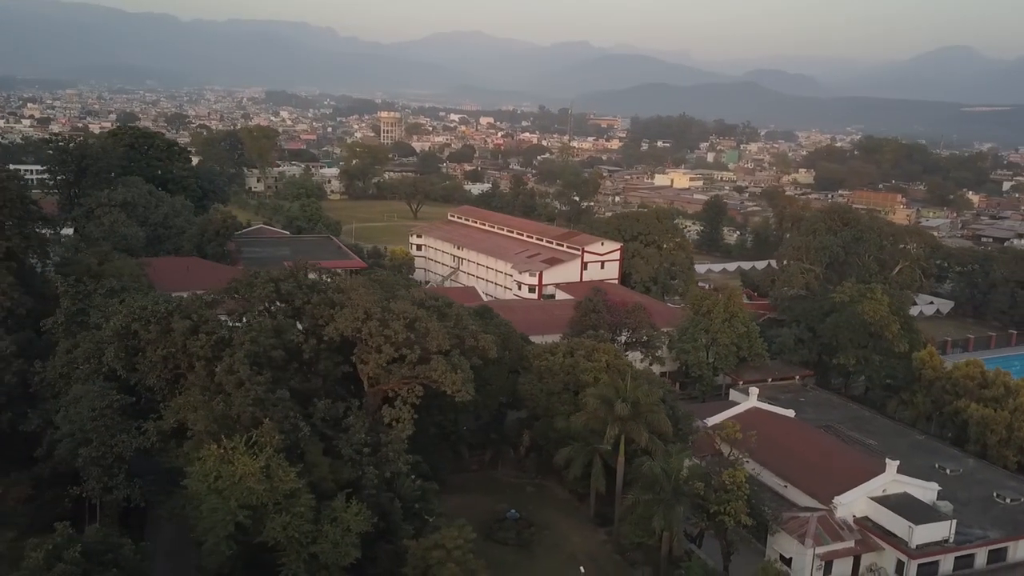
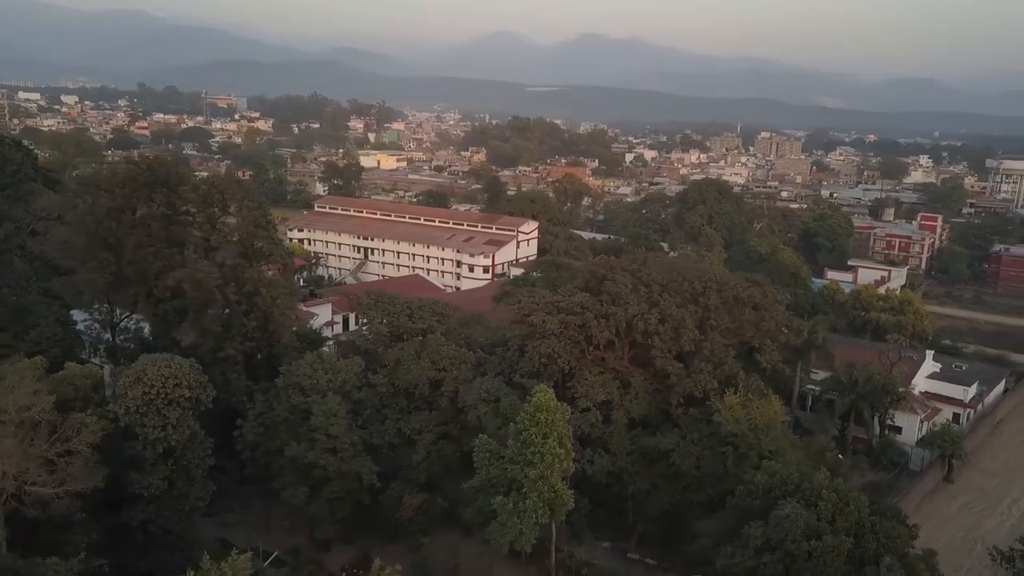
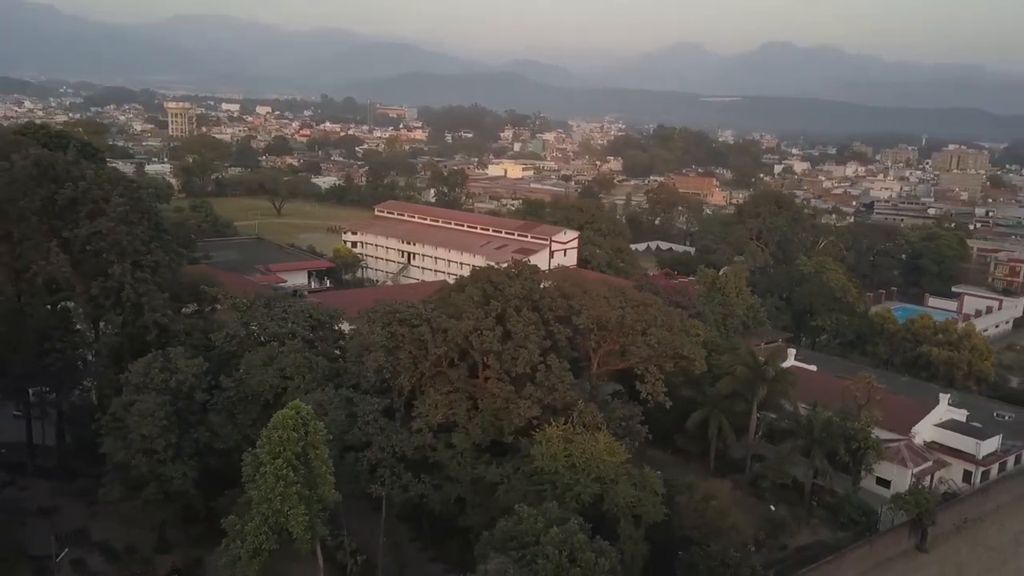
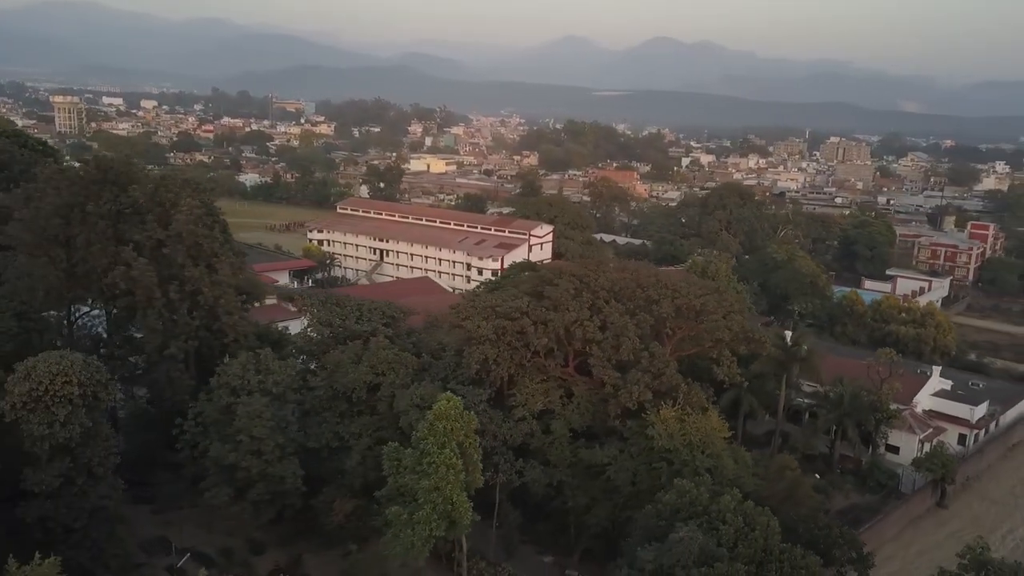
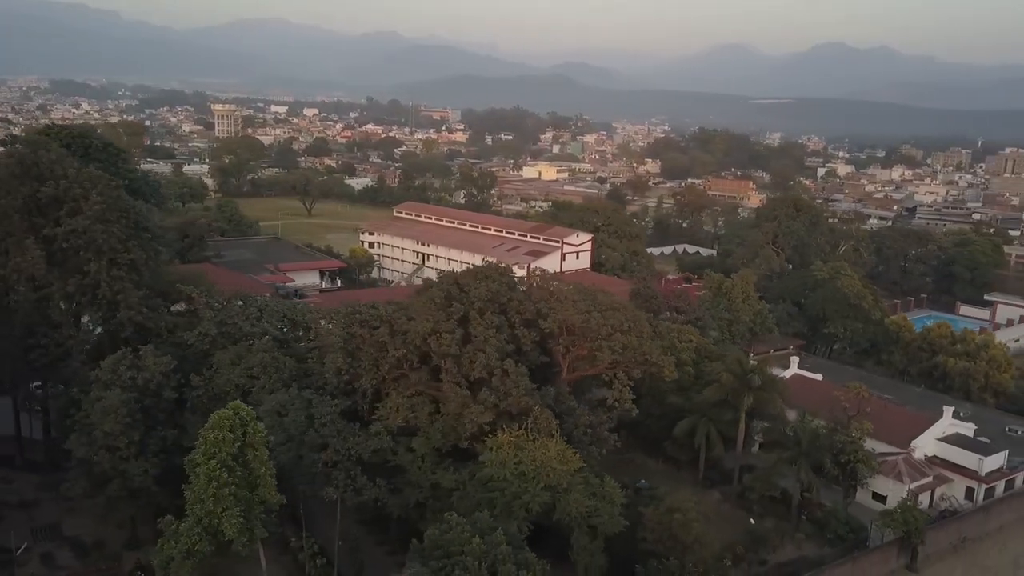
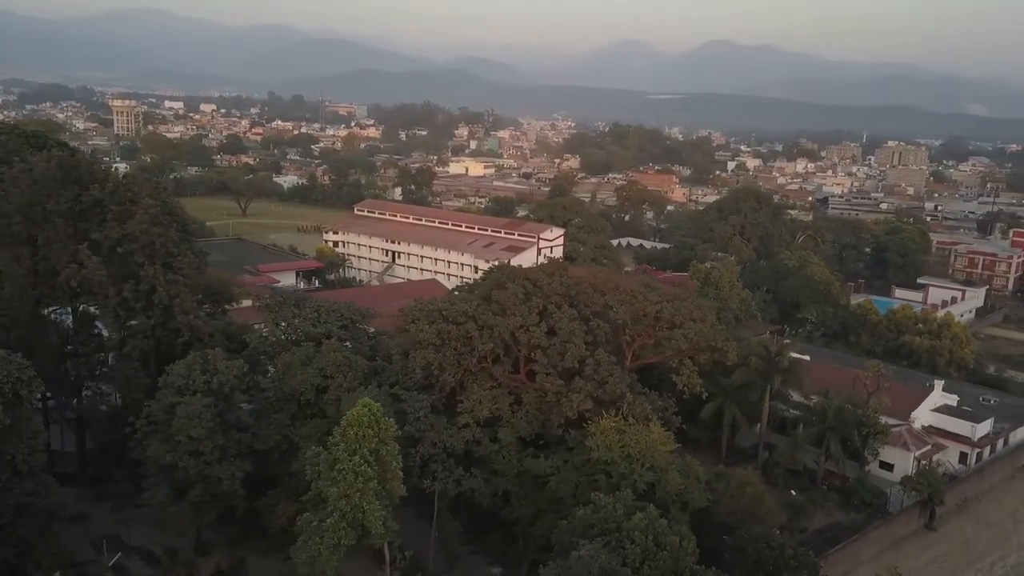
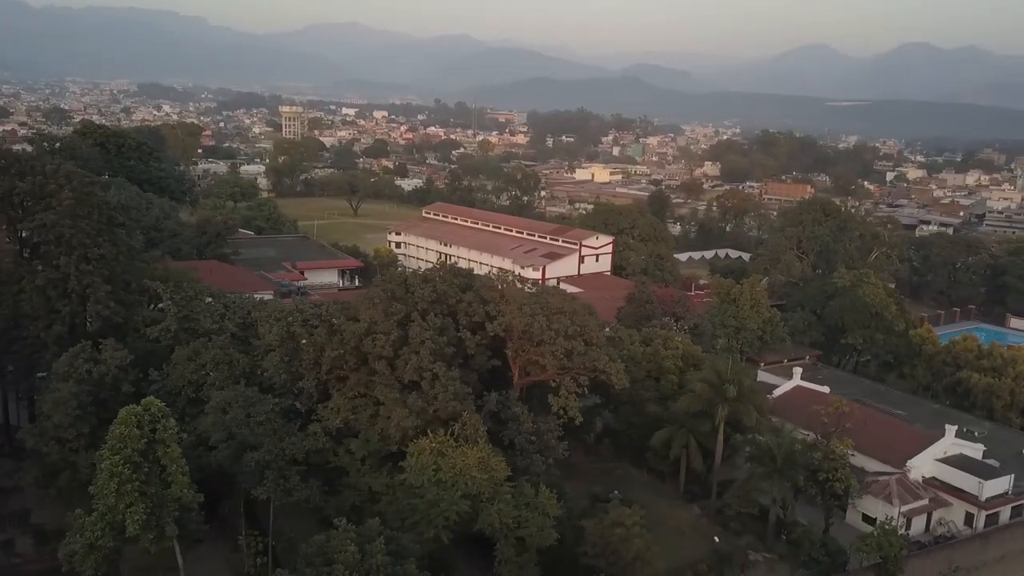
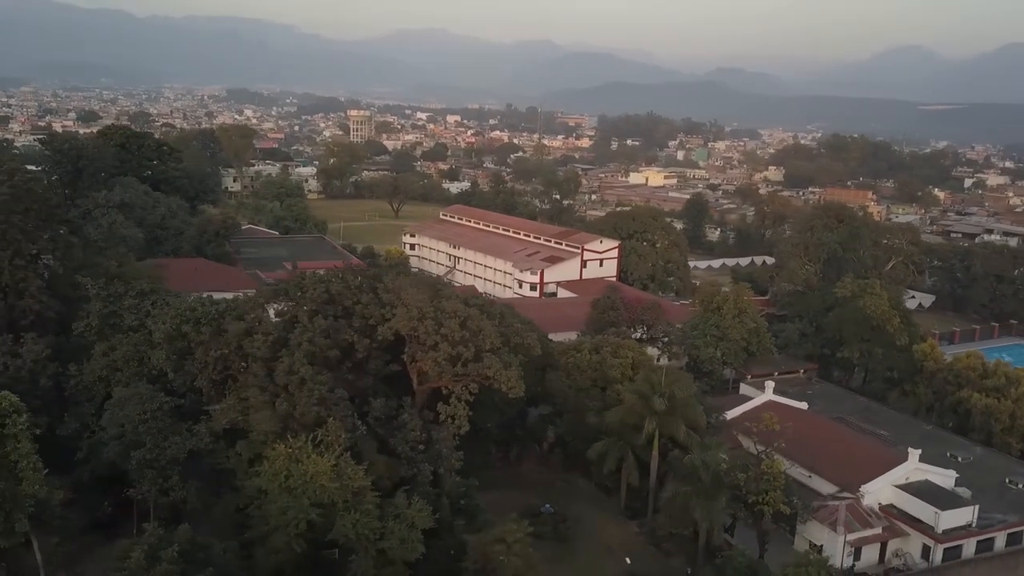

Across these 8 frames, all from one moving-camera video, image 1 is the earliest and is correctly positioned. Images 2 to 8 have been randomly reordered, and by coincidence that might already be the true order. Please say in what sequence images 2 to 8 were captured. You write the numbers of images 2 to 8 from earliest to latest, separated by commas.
8, 7, 5, 3, 6, 4, 2
